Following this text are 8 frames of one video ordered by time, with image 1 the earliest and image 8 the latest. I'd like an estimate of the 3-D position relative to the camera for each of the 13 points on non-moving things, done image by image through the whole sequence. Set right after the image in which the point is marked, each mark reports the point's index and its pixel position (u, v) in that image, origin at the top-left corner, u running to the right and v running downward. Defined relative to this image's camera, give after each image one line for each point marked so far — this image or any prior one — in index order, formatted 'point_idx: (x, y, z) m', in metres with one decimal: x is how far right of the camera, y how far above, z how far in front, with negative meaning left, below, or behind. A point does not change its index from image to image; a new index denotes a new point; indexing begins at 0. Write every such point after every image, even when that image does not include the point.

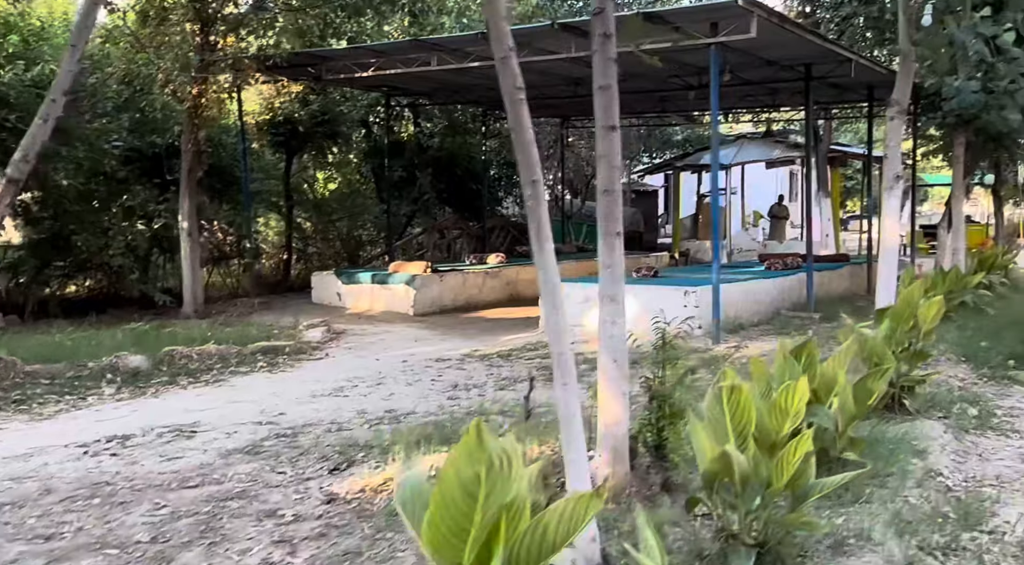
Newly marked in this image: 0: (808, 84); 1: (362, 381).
0: (+3.3, +2.2, +11.9) m
1: (-1.0, -0.7, +7.4) m
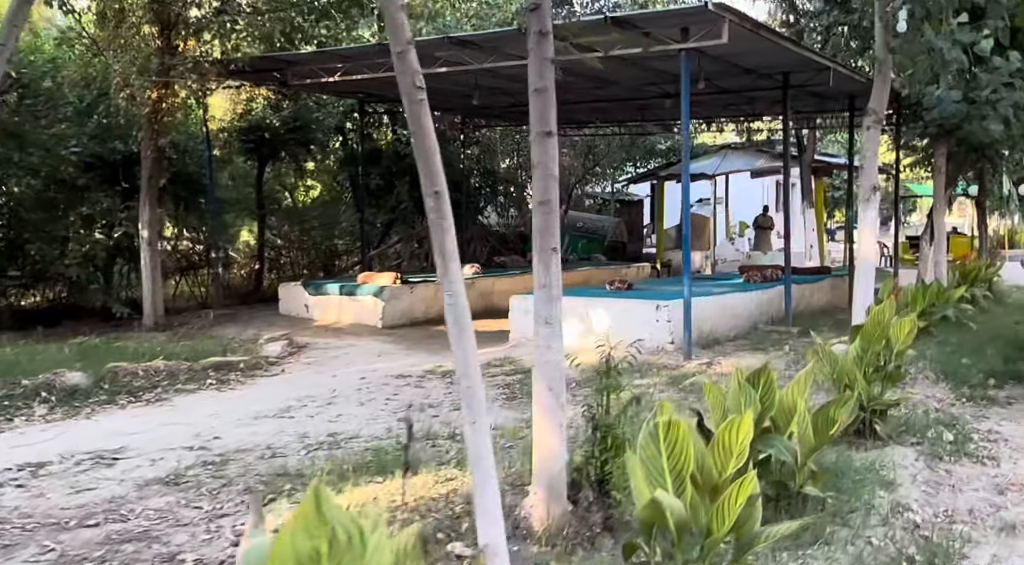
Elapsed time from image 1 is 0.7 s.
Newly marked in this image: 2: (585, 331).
0: (+3.0, +2.1, +11.6) m
1: (-1.3, -0.8, +7.0) m
2: (+0.7, -0.5, +10.3) m
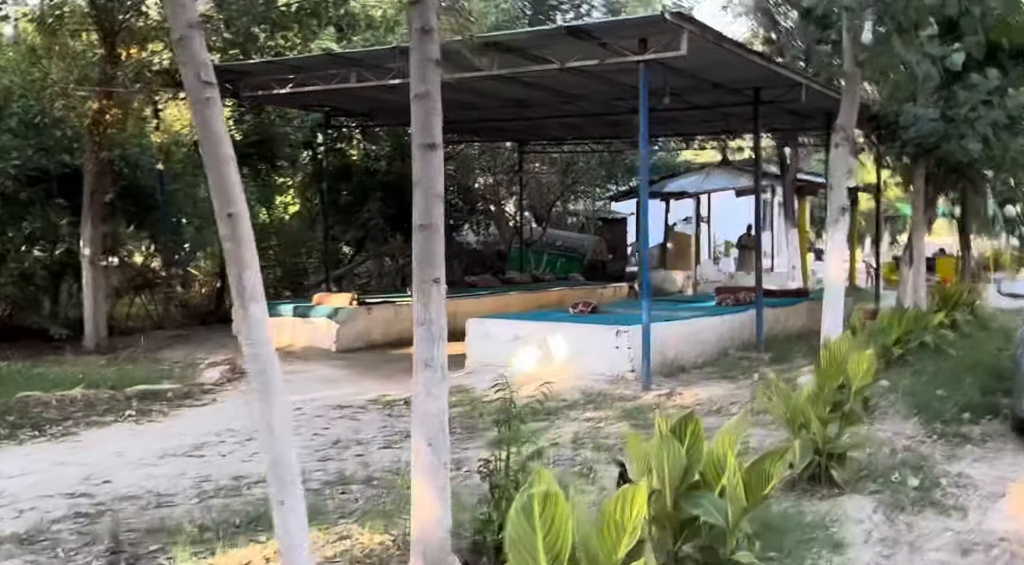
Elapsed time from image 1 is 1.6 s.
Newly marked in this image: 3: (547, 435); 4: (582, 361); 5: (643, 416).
0: (+2.6, +1.8, +11.2) m
1: (-1.7, -0.9, +6.5) m
2: (+0.3, -0.7, +9.8) m
3: (+0.2, -1.0, +6.9) m
4: (+0.6, -0.7, +9.6) m
5: (+0.9, -1.0, +7.5) m
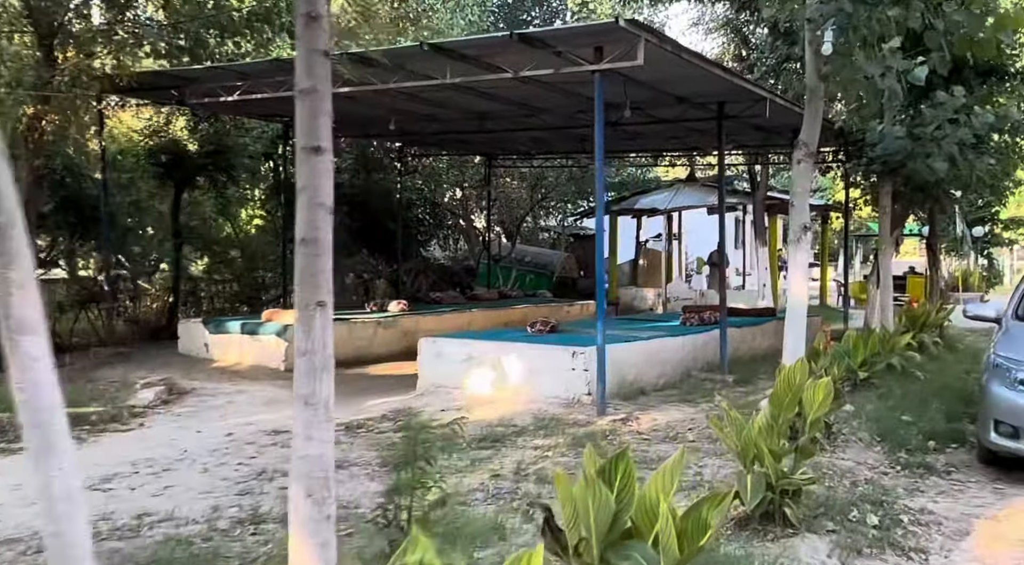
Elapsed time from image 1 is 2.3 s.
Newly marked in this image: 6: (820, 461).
0: (+2.2, +1.6, +10.9) m
1: (-2.1, -1.0, +6.0) m
2: (-0.1, -0.9, +9.4) m
3: (-0.1, -1.1, +6.5) m
4: (+0.2, -0.9, +9.2) m
5: (+0.5, -1.1, +7.1) m
6: (+1.9, -1.1, +6.7) m
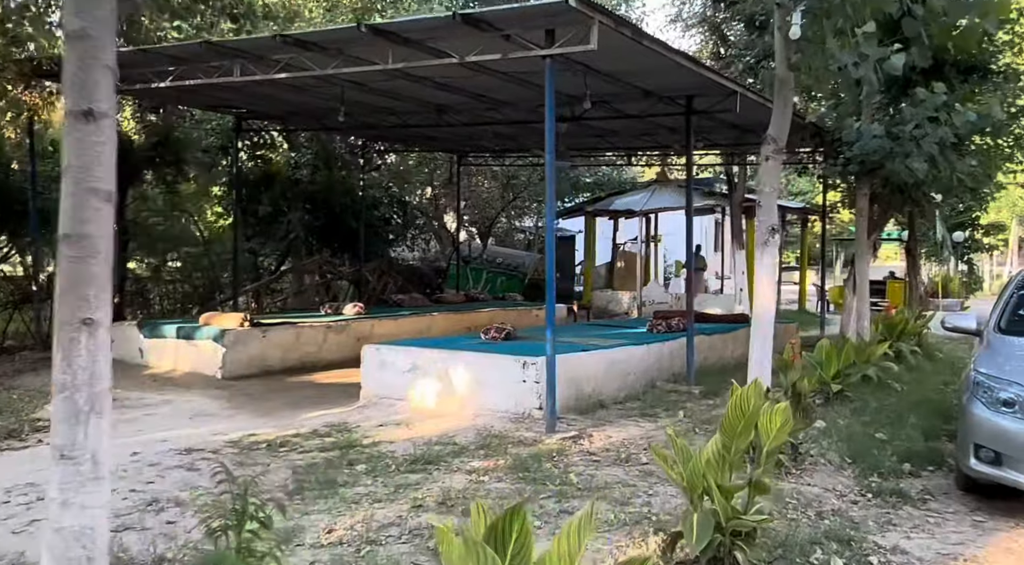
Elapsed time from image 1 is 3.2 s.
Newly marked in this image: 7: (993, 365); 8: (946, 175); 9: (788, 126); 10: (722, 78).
0: (+1.7, +1.6, +10.2) m
1: (-2.5, -1.1, +5.3) m
2: (-0.6, -0.9, +8.7) m
3: (-0.5, -1.1, +5.8) m
4: (-0.2, -0.9, +8.5) m
5: (+0.1, -1.1, +6.5) m
6: (+1.6, -1.2, +6.1) m
7: (+2.8, -0.5, +6.1) m
8: (+4.4, +1.1, +10.7) m
9: (+2.0, +1.1, +7.5) m
10: (+1.9, +1.8, +9.5) m
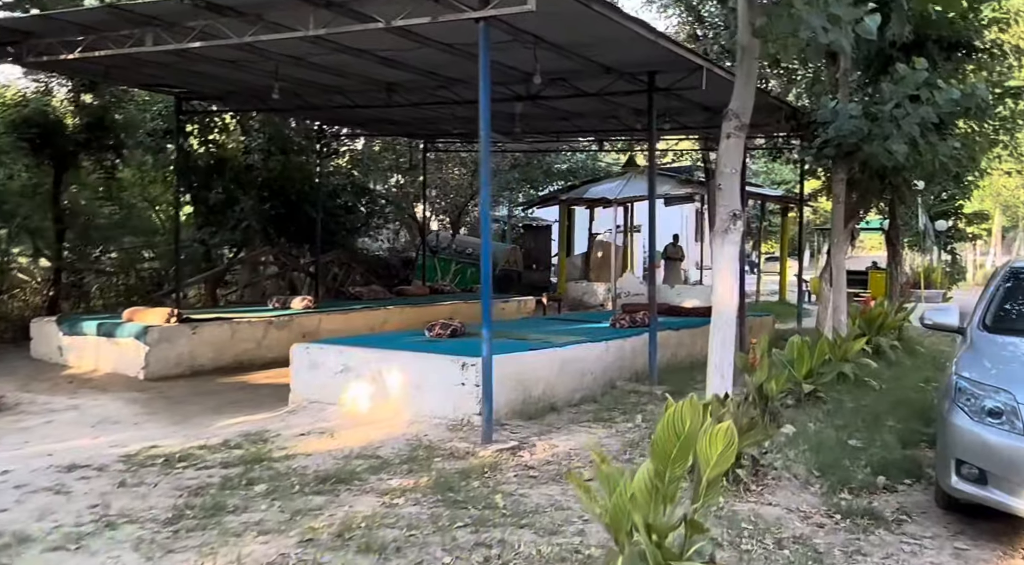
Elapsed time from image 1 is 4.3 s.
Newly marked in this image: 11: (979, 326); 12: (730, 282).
0: (+1.2, +1.7, +9.4) m
1: (-2.9, -1.0, +4.5) m
2: (-1.0, -0.8, +7.9) m
3: (-0.9, -1.1, +5.0) m
4: (-0.7, -0.9, +7.7) m
5: (-0.3, -1.1, +5.7) m
6: (+1.1, -1.1, +5.3) m
7: (+2.4, -0.4, +5.3) m
8: (+3.9, +1.2, +10.0) m
9: (+1.5, +1.2, +6.7) m
10: (+1.4, +1.9, +8.7) m
11: (+2.6, -0.2, +5.9) m
12: (+1.4, 0.0, +6.7) m
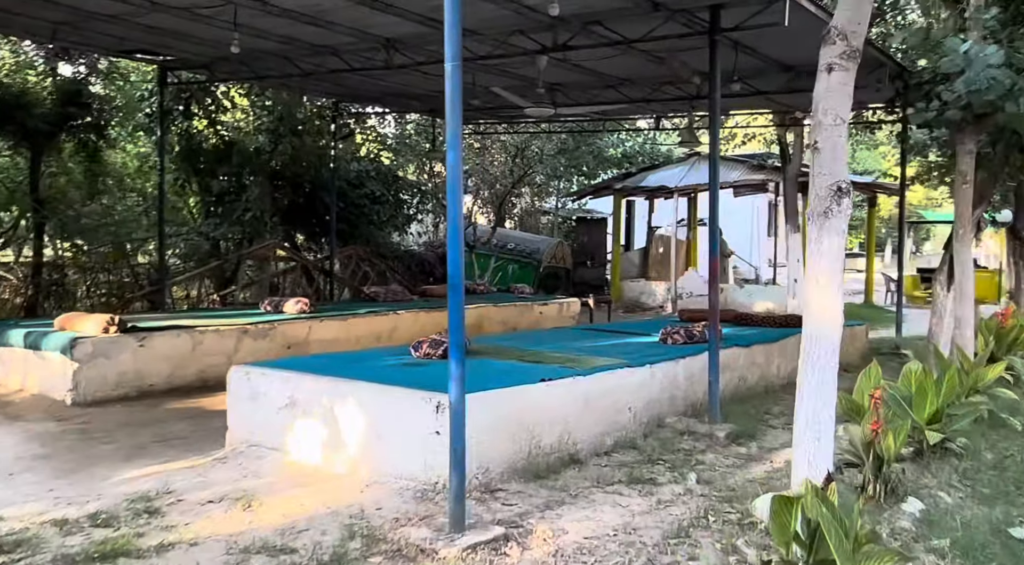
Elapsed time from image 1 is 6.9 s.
0: (+1.4, +1.6, +7.1) m
1: (-3.1, -1.1, +2.4) m
2: (-1.0, -0.8, +5.8) m
3: (-1.1, -1.1, +2.8) m
4: (-0.7, -0.9, +5.5) m
5: (-0.4, -1.1, +3.5) m
6: (+1.0, -1.2, +3.0) m
7: (+2.2, -0.5, +3.0) m
8: (+4.1, +1.1, +7.5) m
9: (+1.5, +1.1, +4.4) m
10: (+1.5, +1.9, +6.4) m
11: (+2.5, -0.3, +3.6) m
12: (+1.3, 0.0, +4.4) m
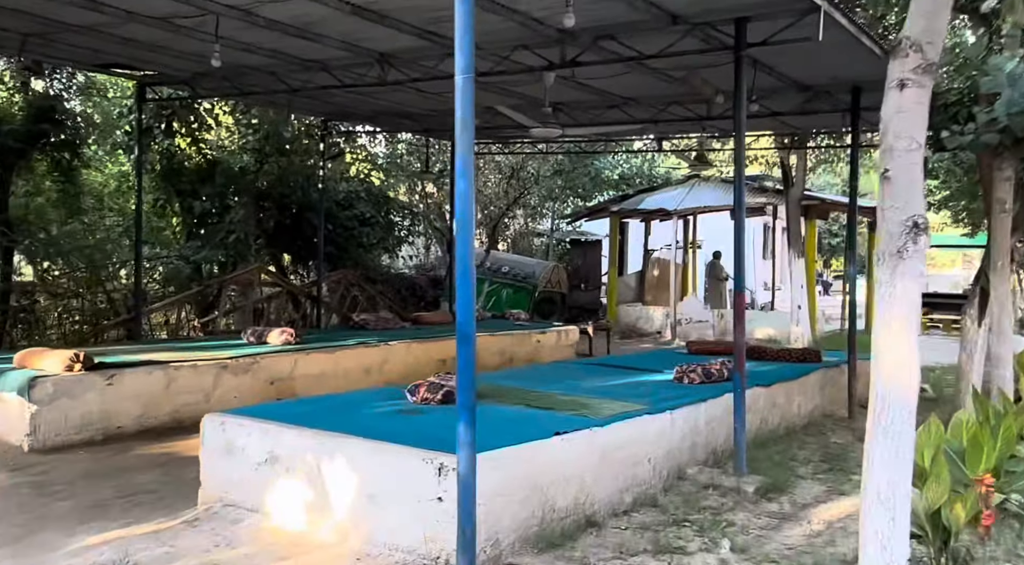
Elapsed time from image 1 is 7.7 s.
0: (+1.4, +1.4, +6.5) m
1: (-3.0, -1.2, +1.8) m
2: (-0.9, -1.0, +5.1) m
3: (-1.0, -1.3, +2.2) m
4: (-0.6, -1.1, +4.9) m
5: (-0.3, -1.3, +2.8) m
6: (+1.1, -1.3, +2.4) m
7: (+2.3, -0.6, +2.3) m
8: (+4.1, +0.9, +6.9) m
9: (+1.5, +0.9, +3.8) m
10: (+1.6, +1.7, +5.8) m
11: (+2.6, -0.5, +3.0) m
12: (+1.4, -0.2, +3.7) m
